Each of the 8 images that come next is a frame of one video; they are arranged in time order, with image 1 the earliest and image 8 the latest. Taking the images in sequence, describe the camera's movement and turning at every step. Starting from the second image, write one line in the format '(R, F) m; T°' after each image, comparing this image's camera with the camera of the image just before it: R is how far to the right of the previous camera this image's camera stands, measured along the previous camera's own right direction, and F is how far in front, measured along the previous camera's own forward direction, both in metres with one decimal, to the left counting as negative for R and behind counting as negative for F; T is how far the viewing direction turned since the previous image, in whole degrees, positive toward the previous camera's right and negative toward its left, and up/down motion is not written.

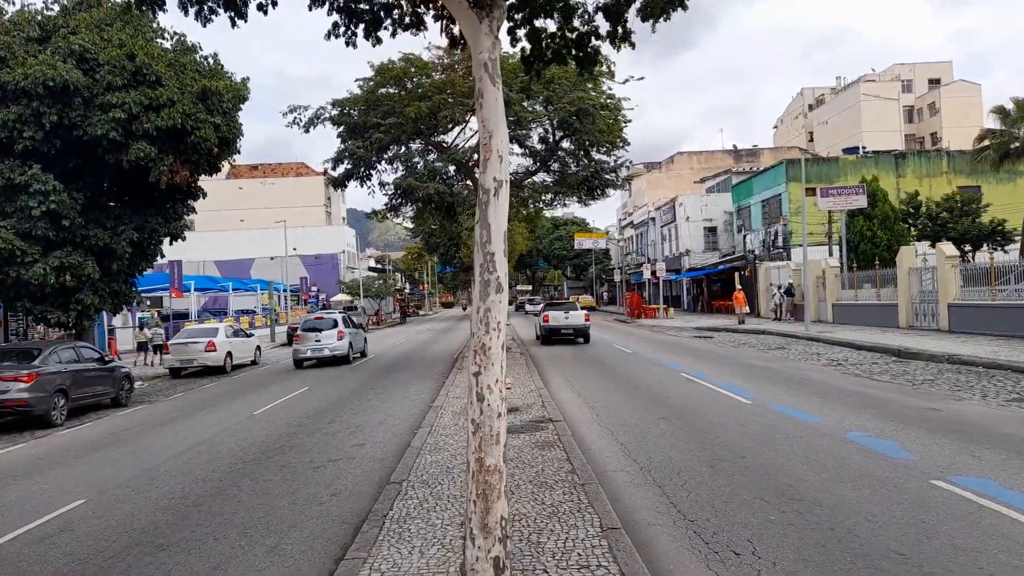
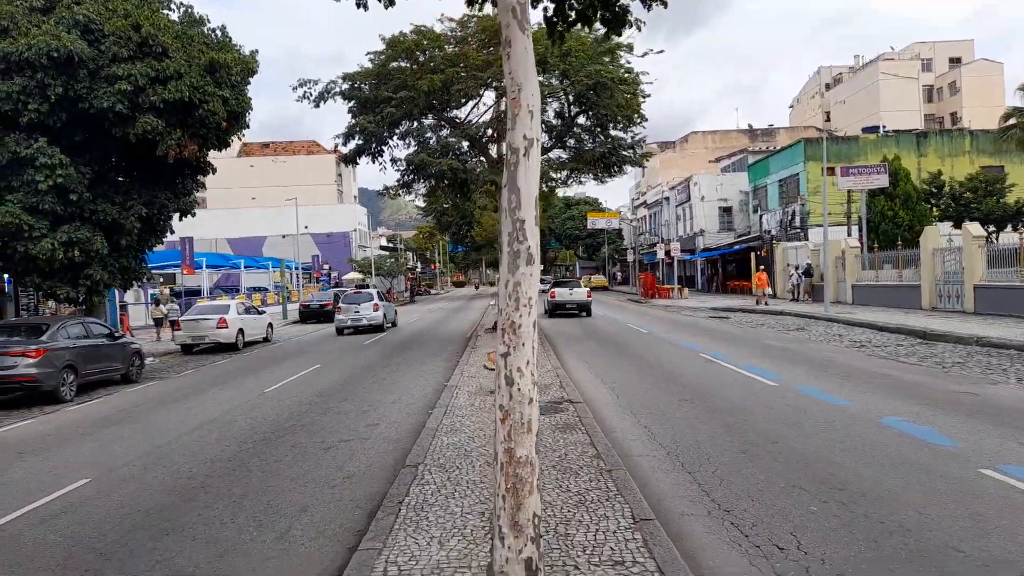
(-0.1, +0.4) m; -1°
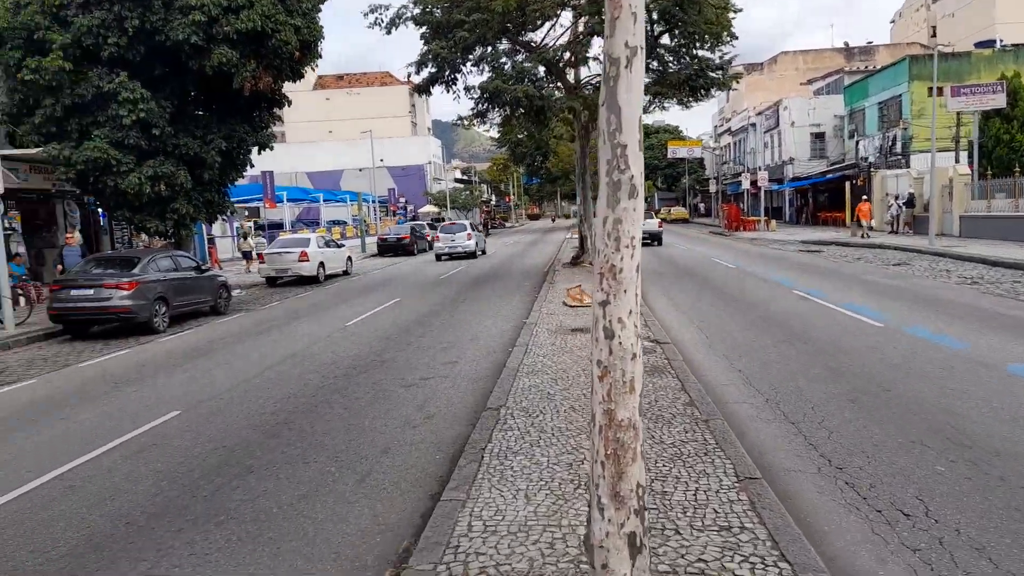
(-0.1, +0.4) m; -6°
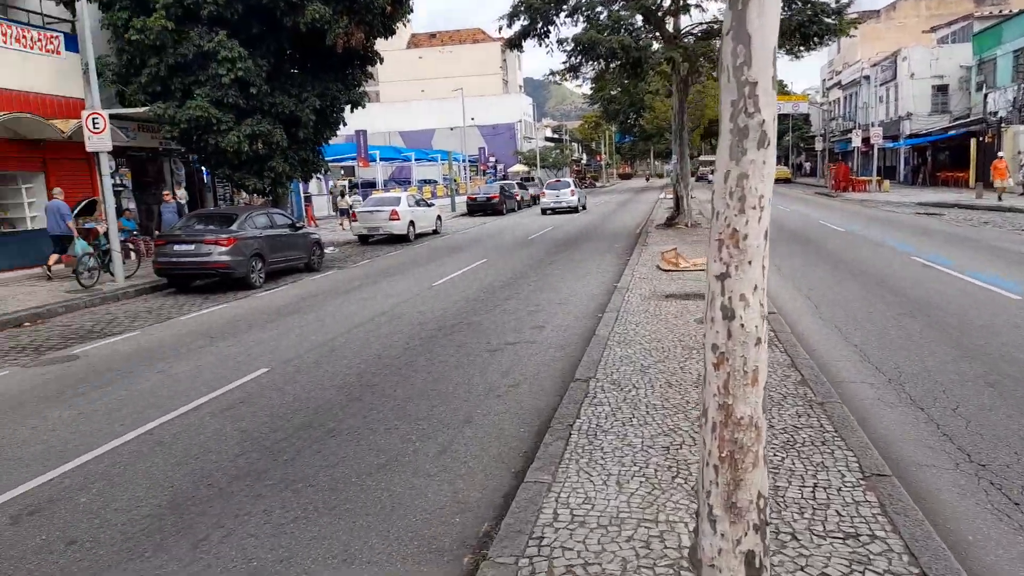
(0.0, +0.4) m; -7°
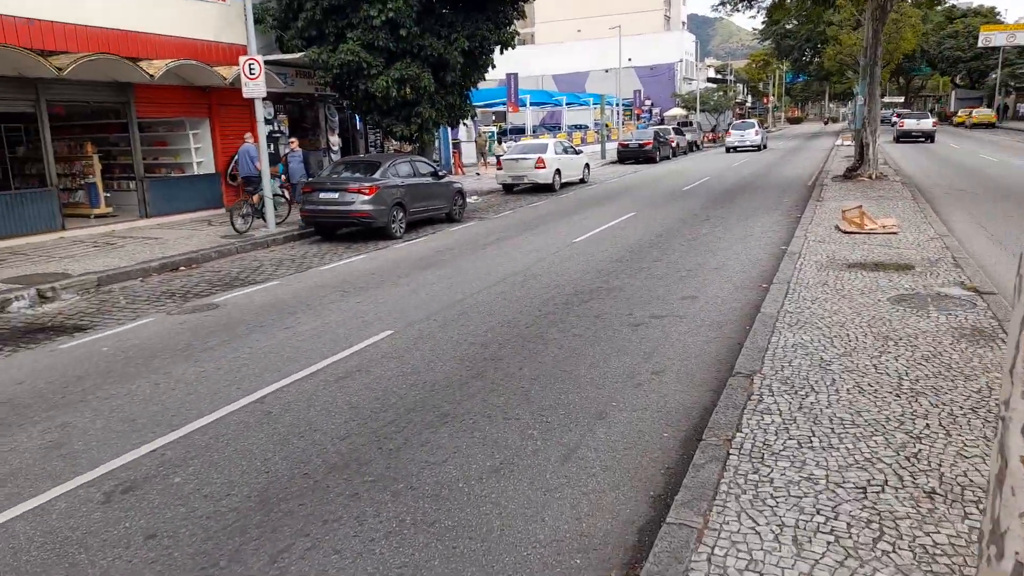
(0.0, +0.9) m; -12°
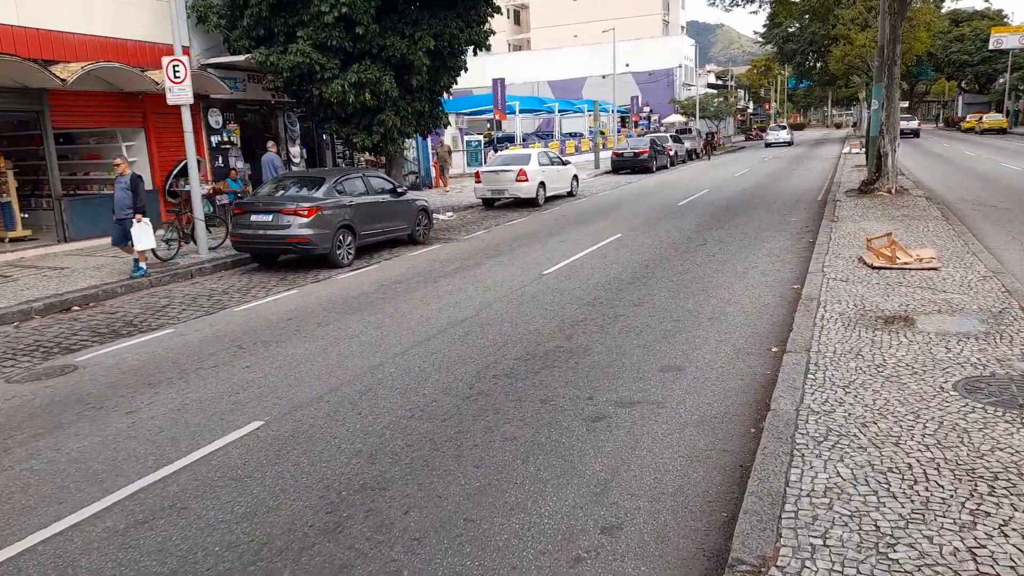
(+0.7, +2.0) m; 0°
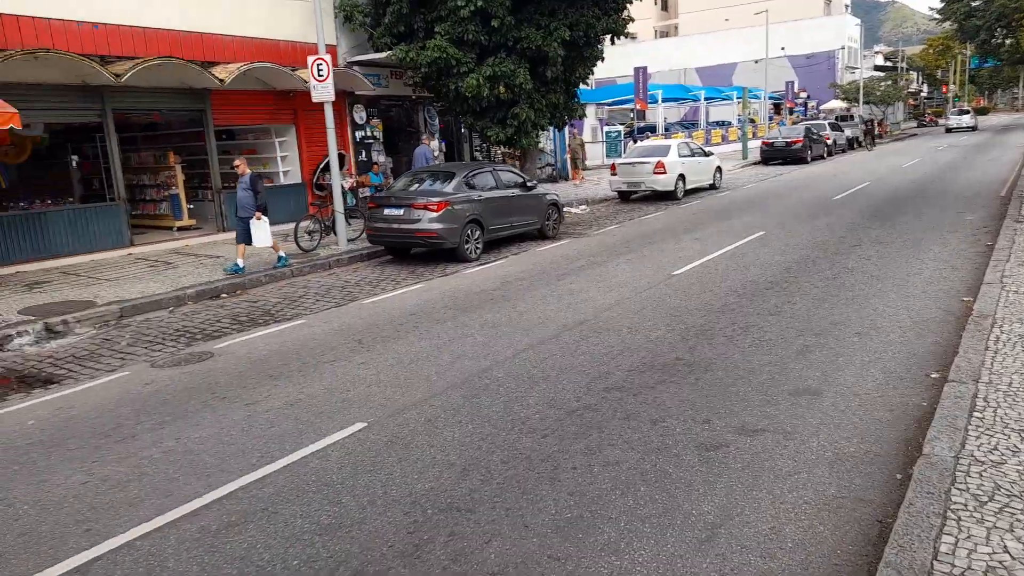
(+0.2, +0.4) m; -11°
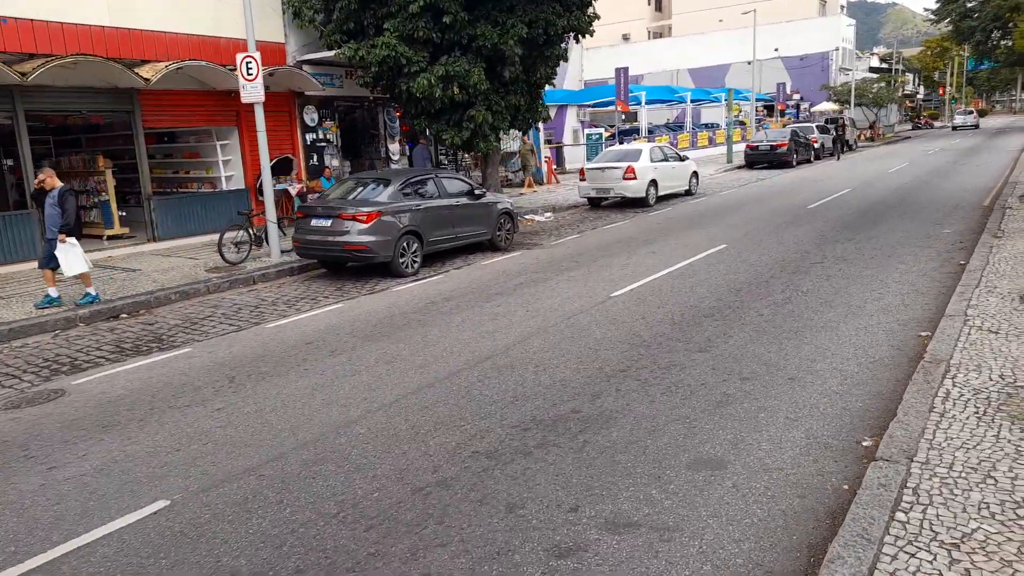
(+1.0, +1.0) m; 0°
